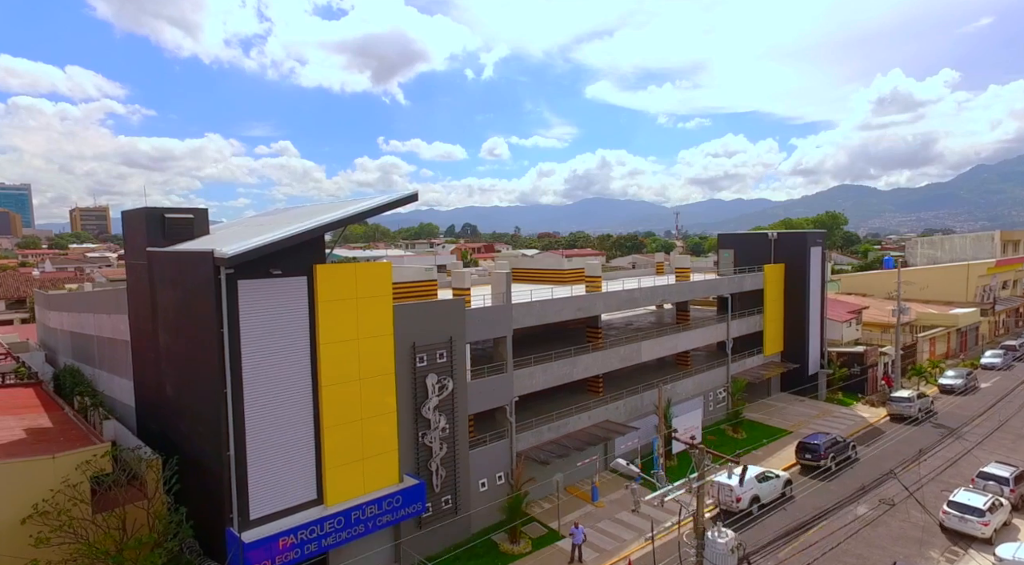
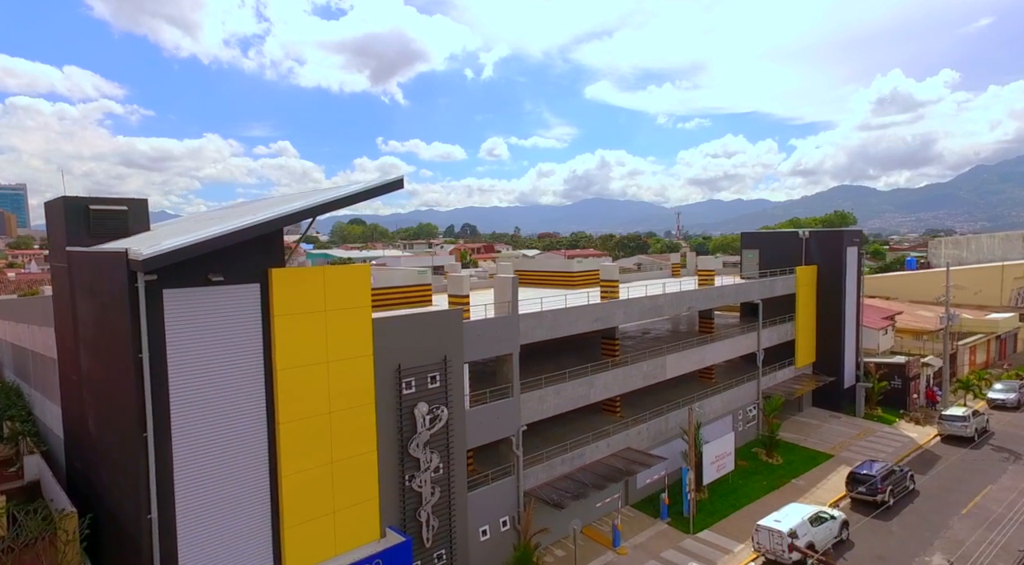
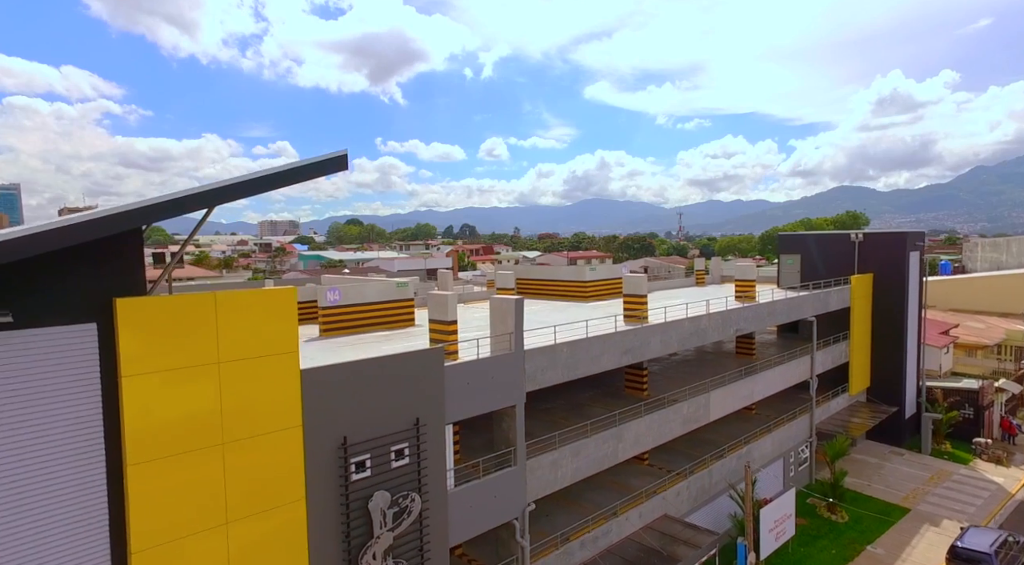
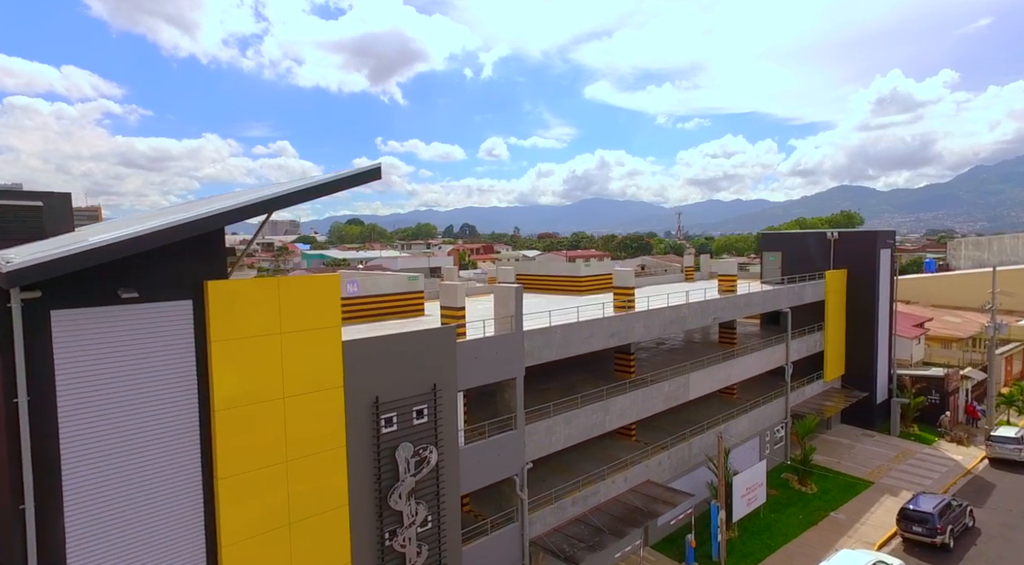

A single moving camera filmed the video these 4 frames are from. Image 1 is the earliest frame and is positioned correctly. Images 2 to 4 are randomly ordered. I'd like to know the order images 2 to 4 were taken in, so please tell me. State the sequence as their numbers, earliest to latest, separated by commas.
2, 4, 3
